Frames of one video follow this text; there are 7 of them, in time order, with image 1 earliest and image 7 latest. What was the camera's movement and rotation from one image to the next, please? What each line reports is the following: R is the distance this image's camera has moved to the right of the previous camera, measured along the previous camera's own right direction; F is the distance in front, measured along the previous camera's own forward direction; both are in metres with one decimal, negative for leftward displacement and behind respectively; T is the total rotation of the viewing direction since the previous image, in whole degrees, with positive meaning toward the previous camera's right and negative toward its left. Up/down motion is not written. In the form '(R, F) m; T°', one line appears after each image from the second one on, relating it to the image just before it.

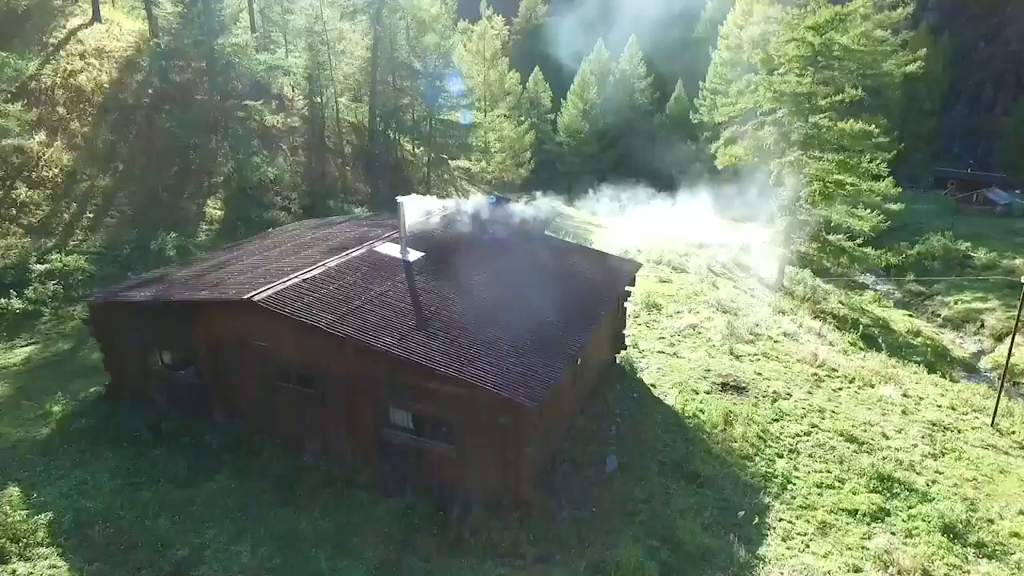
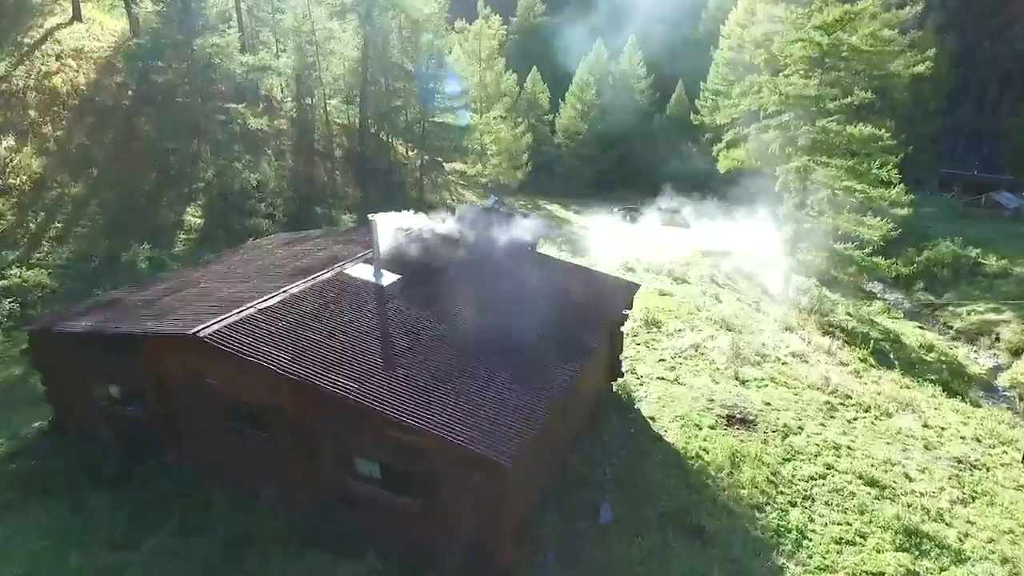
(+0.2, +1.2) m; 0°
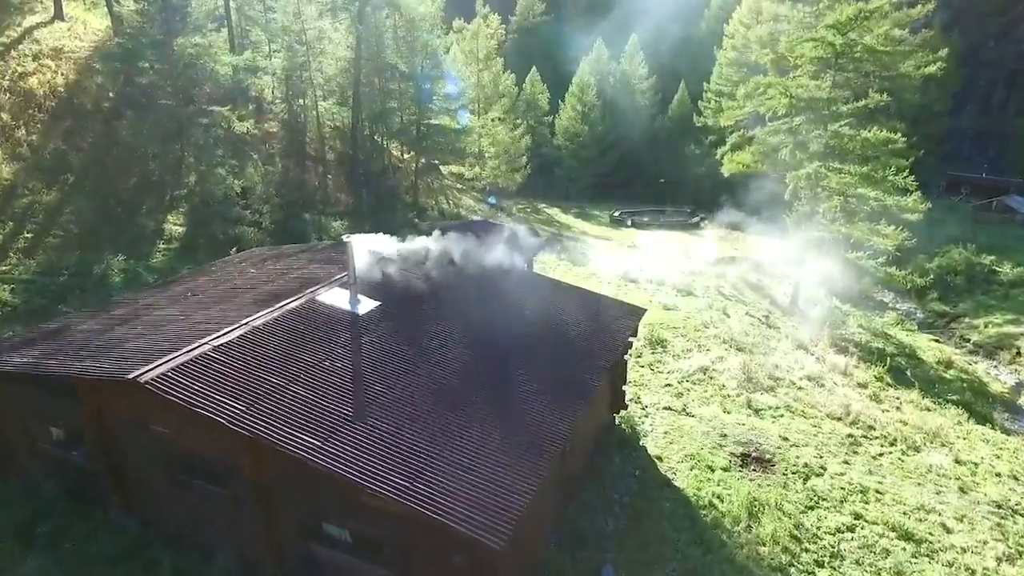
(+0.1, +1.2) m; 0°
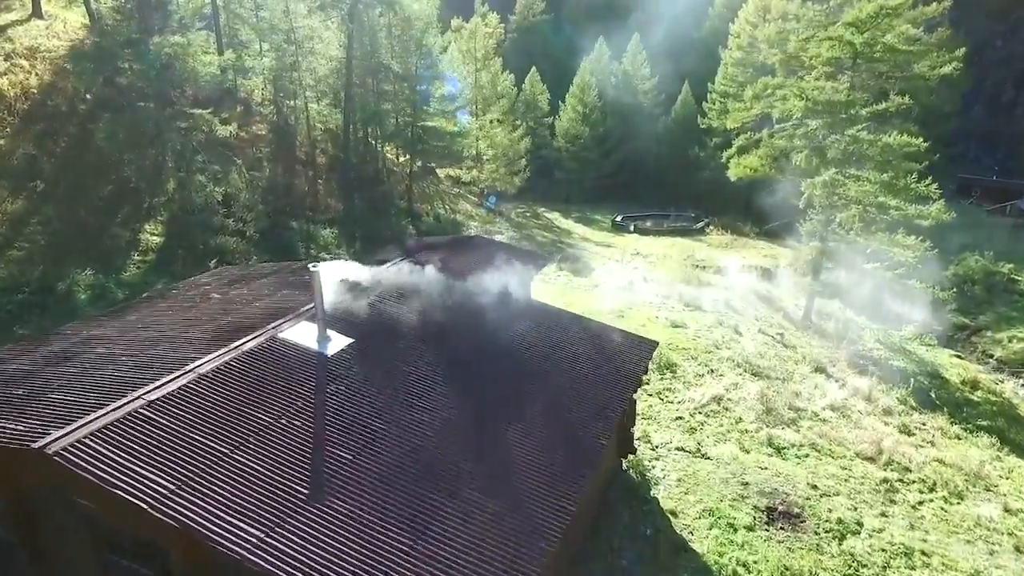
(+0.1, +1.4) m; 0°
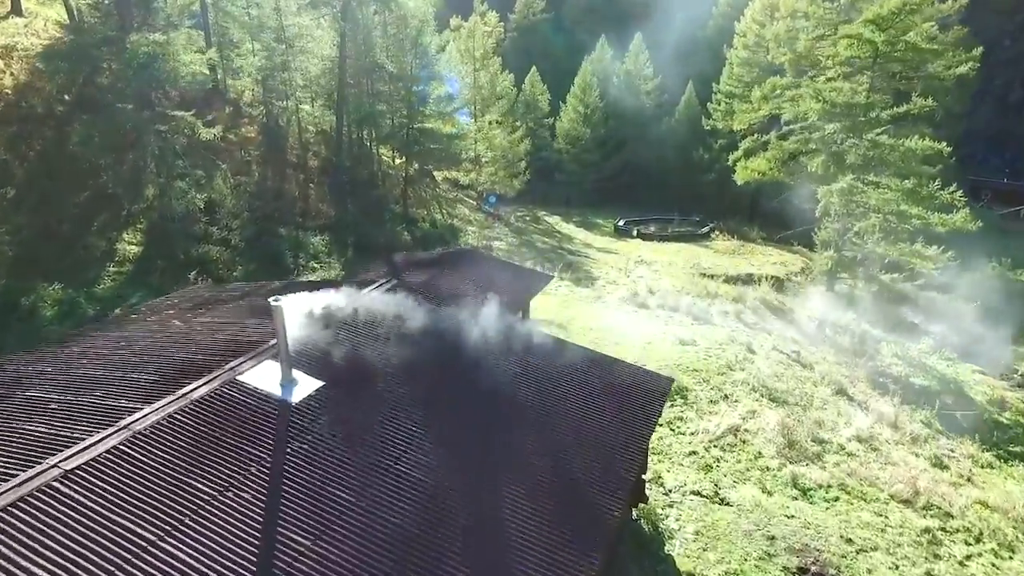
(0.0, +1.3) m; 0°
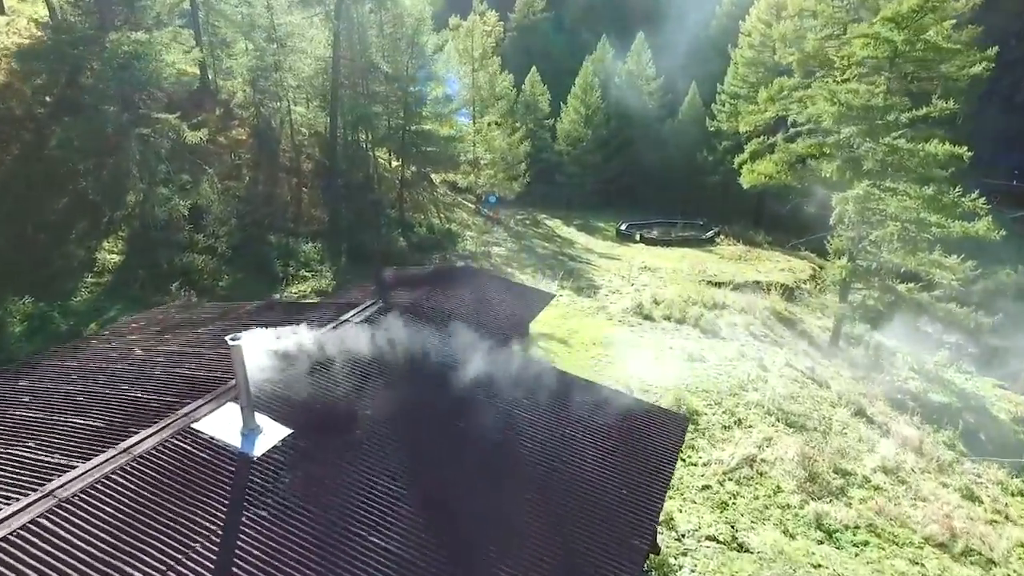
(0.0, +1.0) m; 0°
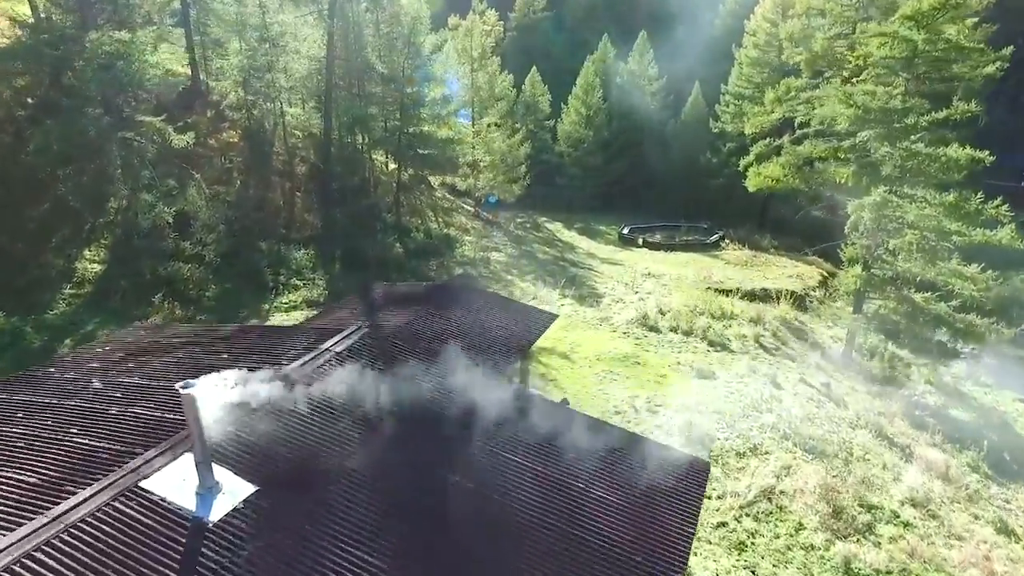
(0.0, +0.9) m; 0°
